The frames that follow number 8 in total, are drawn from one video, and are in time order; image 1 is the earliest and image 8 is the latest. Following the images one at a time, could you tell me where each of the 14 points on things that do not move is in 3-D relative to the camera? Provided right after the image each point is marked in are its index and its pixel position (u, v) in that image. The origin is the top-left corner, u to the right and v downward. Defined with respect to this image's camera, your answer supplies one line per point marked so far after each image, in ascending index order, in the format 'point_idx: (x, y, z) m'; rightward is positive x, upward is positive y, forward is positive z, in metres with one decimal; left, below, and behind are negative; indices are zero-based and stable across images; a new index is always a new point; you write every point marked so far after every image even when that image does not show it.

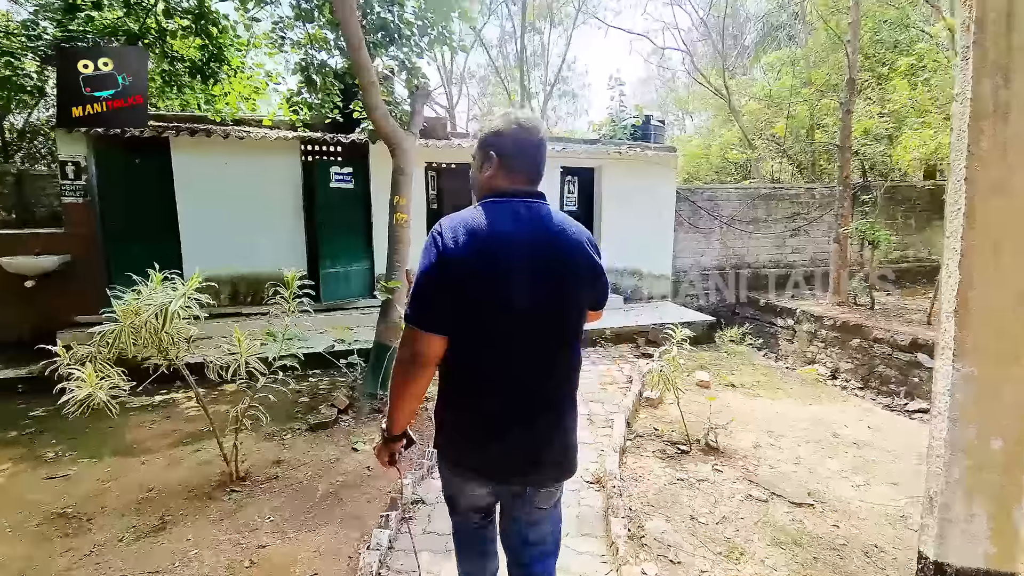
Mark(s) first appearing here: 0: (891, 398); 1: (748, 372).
0: (+4.6, -1.3, +6.3) m
1: (+2.7, -1.0, +5.6) m
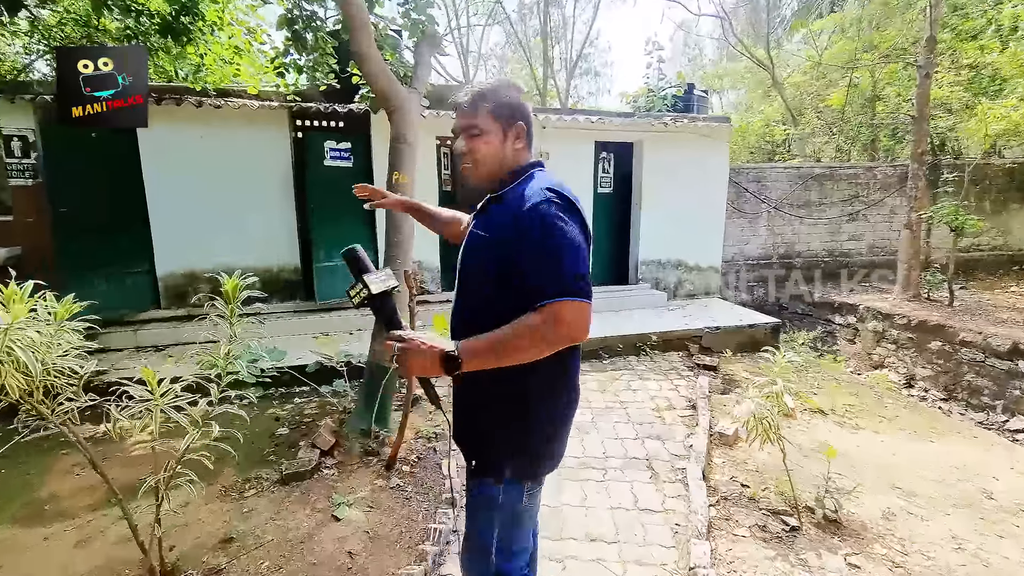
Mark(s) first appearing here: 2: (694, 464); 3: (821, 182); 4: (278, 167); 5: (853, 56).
0: (+4.9, -1.2, +5.2) m
1: (+3.0, -1.0, +4.5) m
2: (+1.1, -1.1, +2.9) m
3: (+6.0, +2.1, +9.4) m
4: (-2.8, +1.4, +5.7) m
5: (+7.2, +4.9, +10.2) m
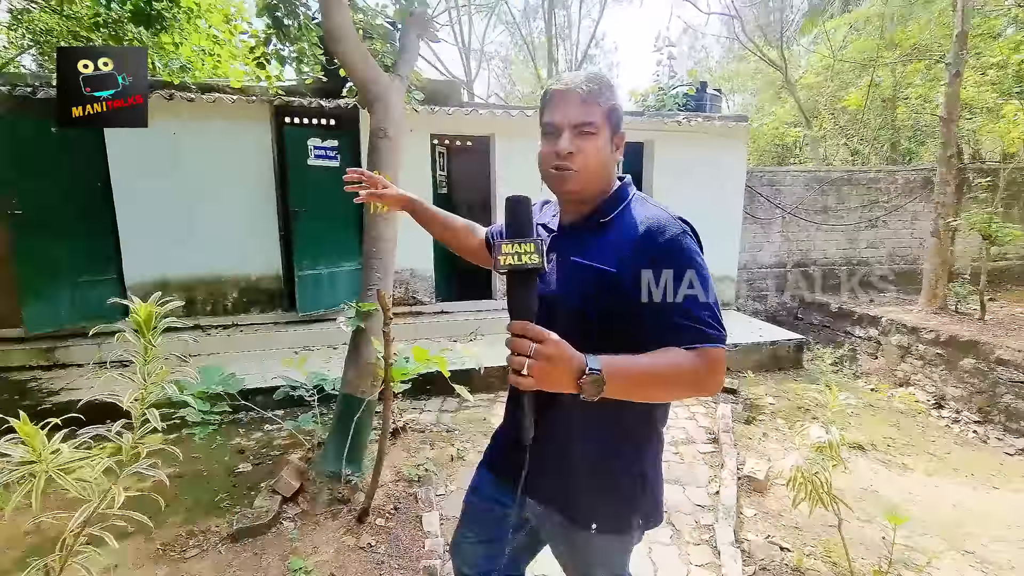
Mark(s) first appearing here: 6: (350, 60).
0: (+4.9, -1.4, +4.7) m
1: (+2.9, -1.1, +4.0) m
2: (+1.1, -1.2, +2.5) m
3: (+6.0, +1.9, +8.9) m
4: (-2.8, +1.3, +5.2) m
5: (+7.2, +4.7, +9.7) m
6: (-0.9, +1.3, +2.7) m
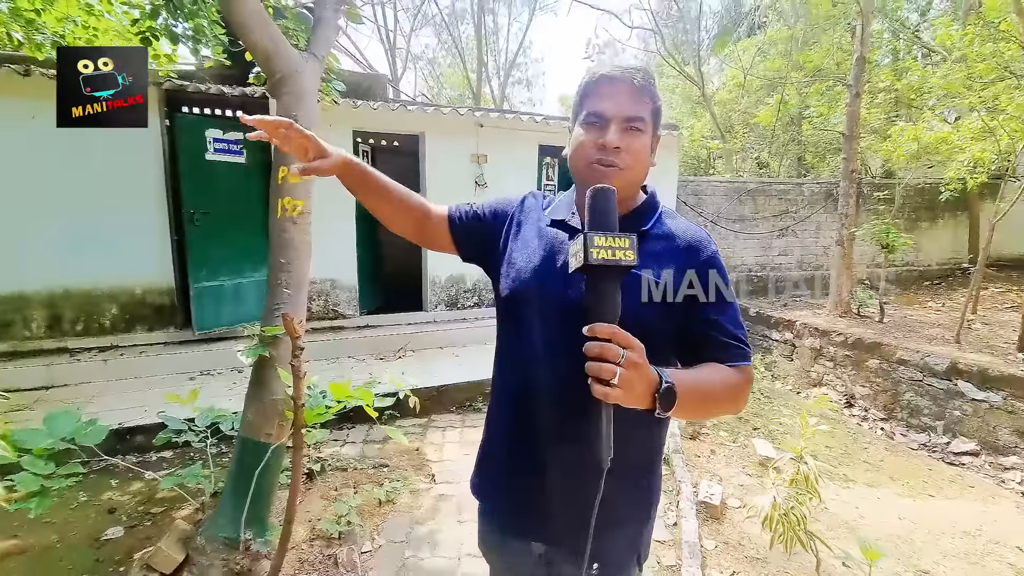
0: (+4.2, -1.5, +5.0) m
1: (+2.4, -1.2, +4.1) m
2: (+0.8, -1.3, +2.2) m
3: (+4.7, +1.8, +9.4) m
4: (-3.4, +1.2, +4.5) m
5: (+5.8, +4.6, +10.4) m
6: (-1.2, +1.2, +2.2) m
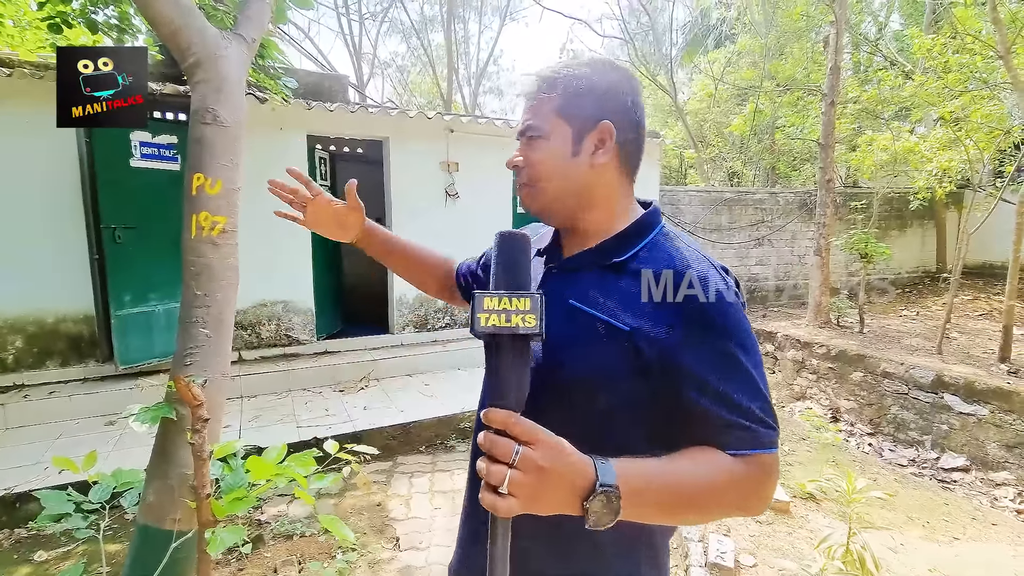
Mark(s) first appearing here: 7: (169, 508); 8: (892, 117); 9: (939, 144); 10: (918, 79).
0: (+4.0, -1.6, +4.8) m
1: (+2.3, -1.3, +3.8) m
2: (+0.7, -1.4, +1.8) m
3: (+4.2, +1.6, +9.2) m
4: (-3.7, +0.9, +3.9) m
5: (+5.2, +4.4, +10.4) m
6: (-1.3, +1.0, +1.7) m
7: (-1.2, -0.8, +1.7) m
8: (+6.7, +3.0, +8.4) m
9: (+5.5, +1.9, +6.2) m
10: (+5.3, +2.7, +6.3) m
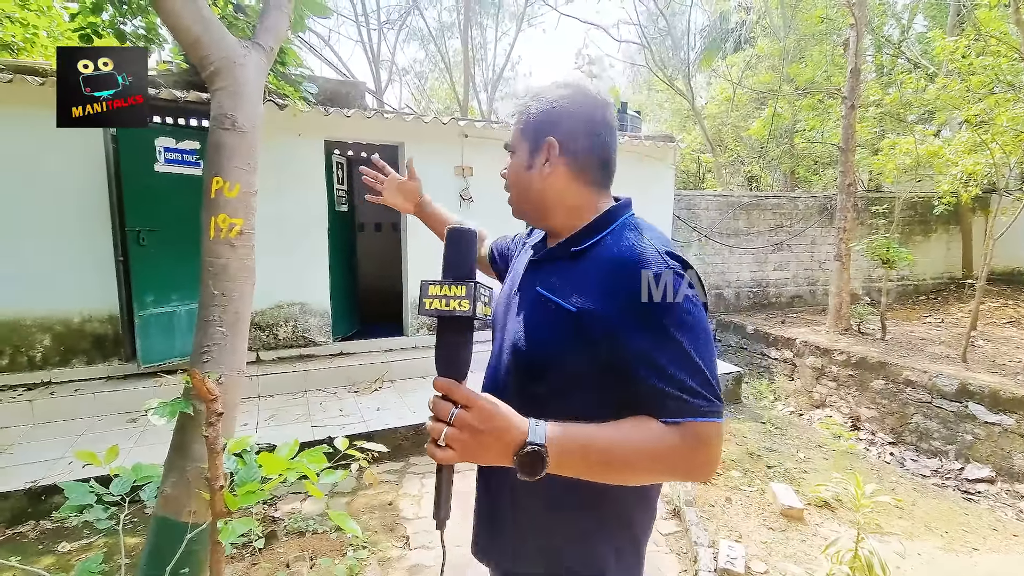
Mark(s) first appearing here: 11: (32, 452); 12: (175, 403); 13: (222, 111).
0: (+4.1, -1.7, +4.7) m
1: (+2.3, -1.4, +3.7) m
2: (+0.8, -1.4, +1.8) m
3: (+4.5, +1.5, +9.1) m
4: (-3.6, +0.9, +4.0) m
5: (+5.5, +4.3, +10.3) m
6: (-1.3, +1.0, +1.8) m
7: (-1.2, -0.8, +1.8) m
8: (+6.9, +2.9, +8.3) m
9: (+5.7, +1.8, +6.1) m
10: (+5.5, +2.7, +6.2) m
11: (-3.3, -1.1, +3.3) m
12: (-1.0, -0.4, +1.5) m
13: (-1.1, +0.7, +1.9) m
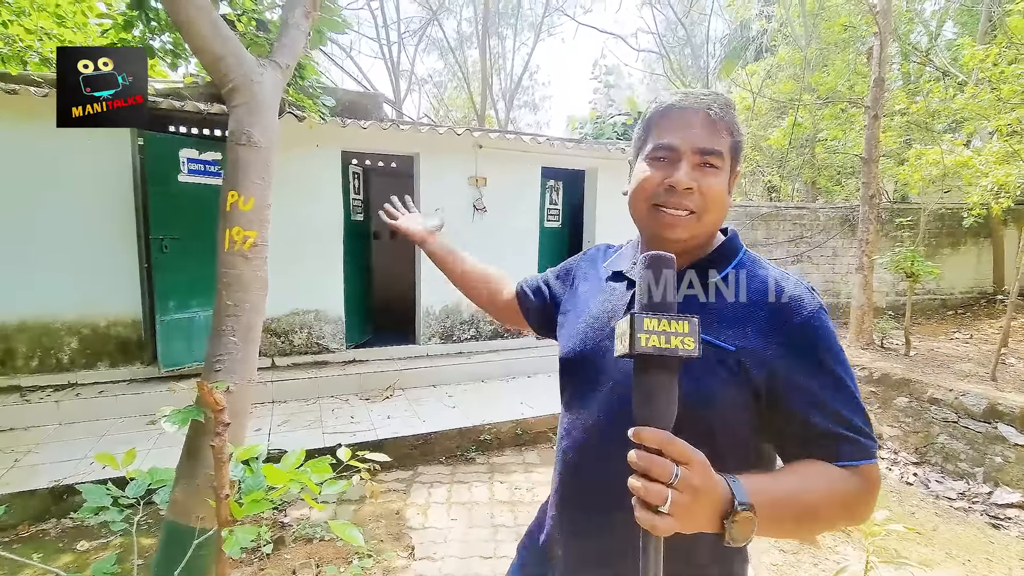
0: (+4.2, -1.8, +4.5) m
1: (+2.4, -1.5, +3.6) m
2: (+0.8, -1.5, +1.8) m
3: (+4.8, +1.2, +9.0) m
4: (-3.5, +0.9, +4.2) m
5: (+5.9, +4.0, +10.1) m
6: (-1.2, +1.0, +1.9) m
7: (-1.2, -0.8, +1.8) m
8: (+7.2, +2.6, +8.1) m
9: (+5.9, +1.6, +5.9) m
10: (+5.7, +2.5, +6.0) m
11: (-3.2, -1.2, +3.4) m
12: (-1.0, -0.4, +1.5) m
13: (-1.1, +0.7, +2.0) m
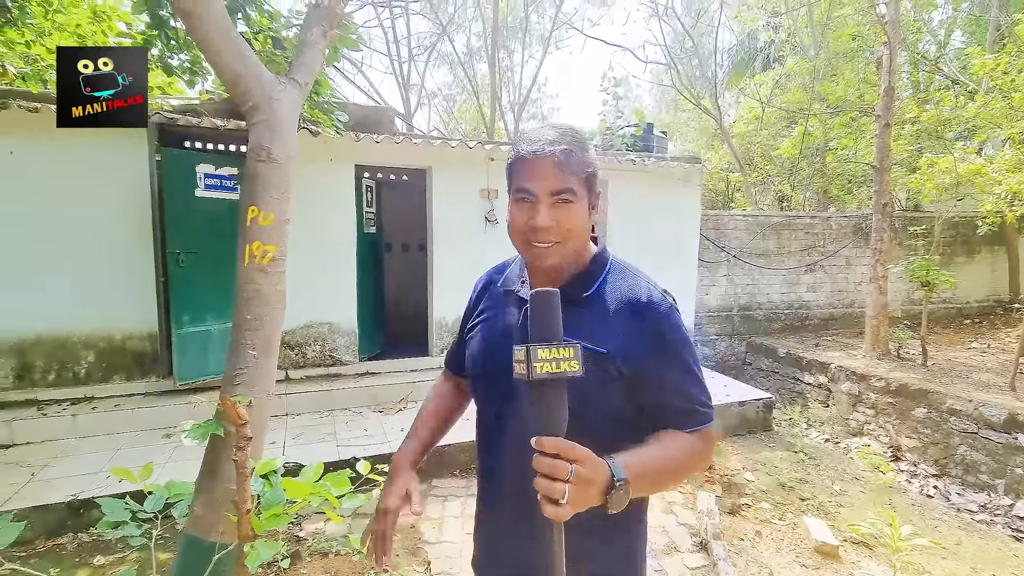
0: (+4.3, -1.9, +4.4) m
1: (+2.5, -1.6, +3.5) m
2: (+0.8, -1.5, +1.7) m
3: (+4.9, +1.1, +9.0) m
4: (-3.3, +0.8, +4.2) m
5: (+6.1, +3.8, +10.1) m
6: (-1.2, +1.0, +1.9) m
7: (-1.1, -0.9, +1.8) m
8: (+7.4, +2.5, +8.0) m
9: (+6.0, +1.5, +5.9) m
10: (+5.8, +2.4, +6.0) m
11: (-3.1, -1.3, +3.4) m
12: (-1.0, -0.4, +1.5) m
13: (-1.0, +0.6, +2.0) m
